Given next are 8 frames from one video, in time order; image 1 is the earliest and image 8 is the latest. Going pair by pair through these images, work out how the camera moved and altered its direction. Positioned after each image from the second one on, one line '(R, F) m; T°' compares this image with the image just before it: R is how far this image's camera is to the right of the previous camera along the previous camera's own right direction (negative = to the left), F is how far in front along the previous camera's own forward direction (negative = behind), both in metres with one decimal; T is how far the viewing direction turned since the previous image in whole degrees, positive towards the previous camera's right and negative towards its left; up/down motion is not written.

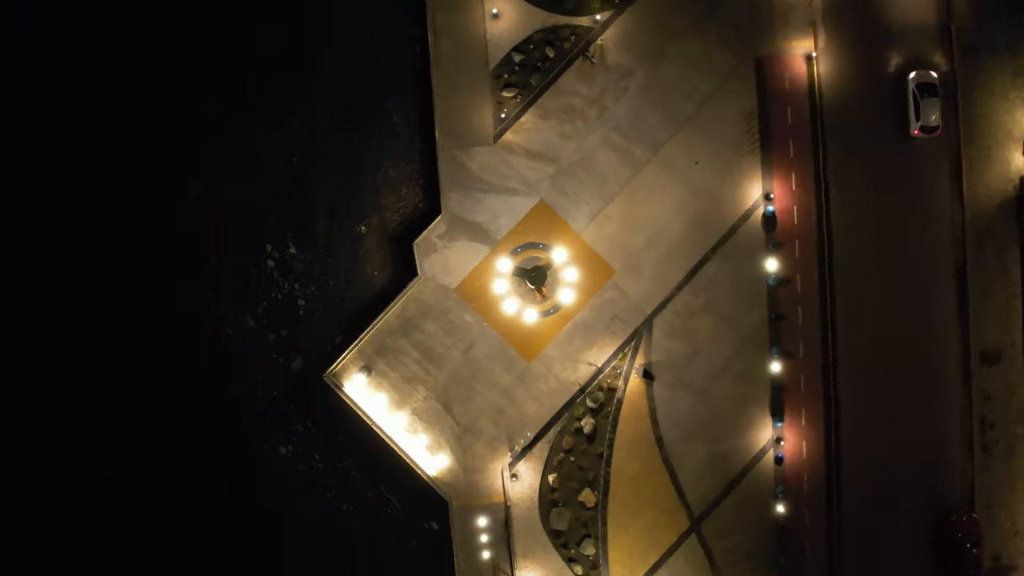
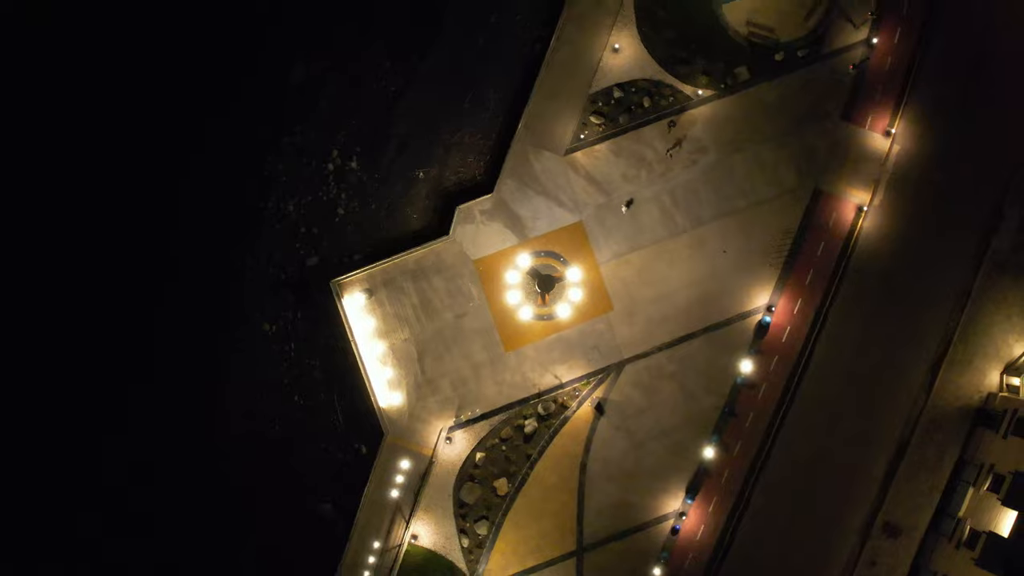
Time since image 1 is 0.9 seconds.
(0.0, -0.8) m; 0°
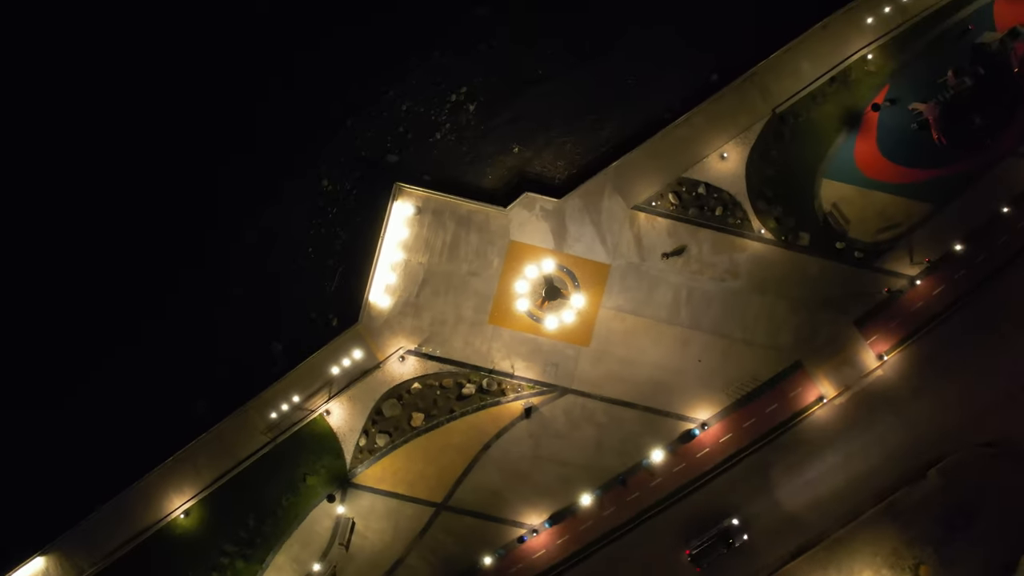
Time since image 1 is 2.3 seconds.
(-0.1, -1.2) m; 0°
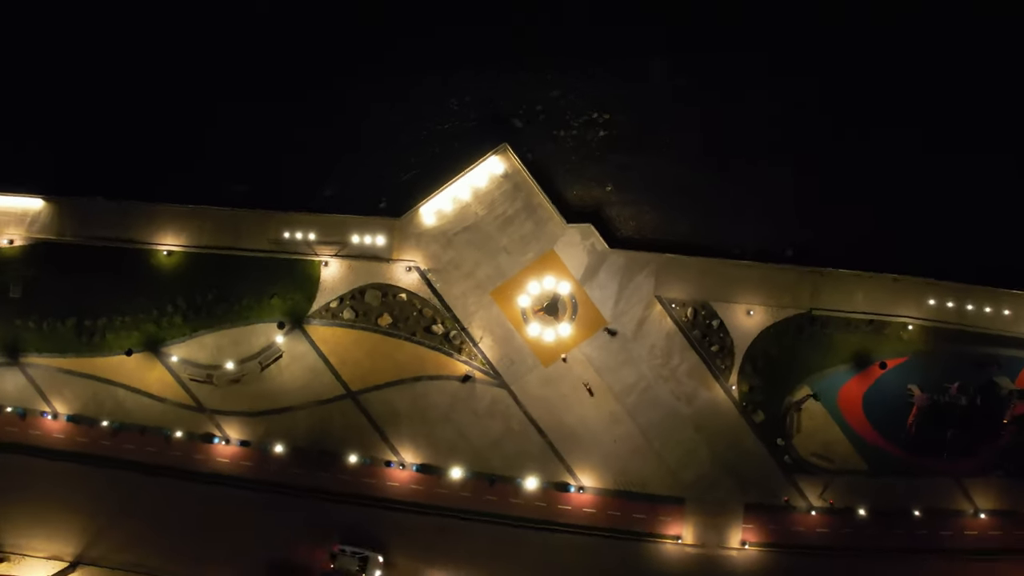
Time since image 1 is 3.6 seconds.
(-0.2, -1.1) m; 0°
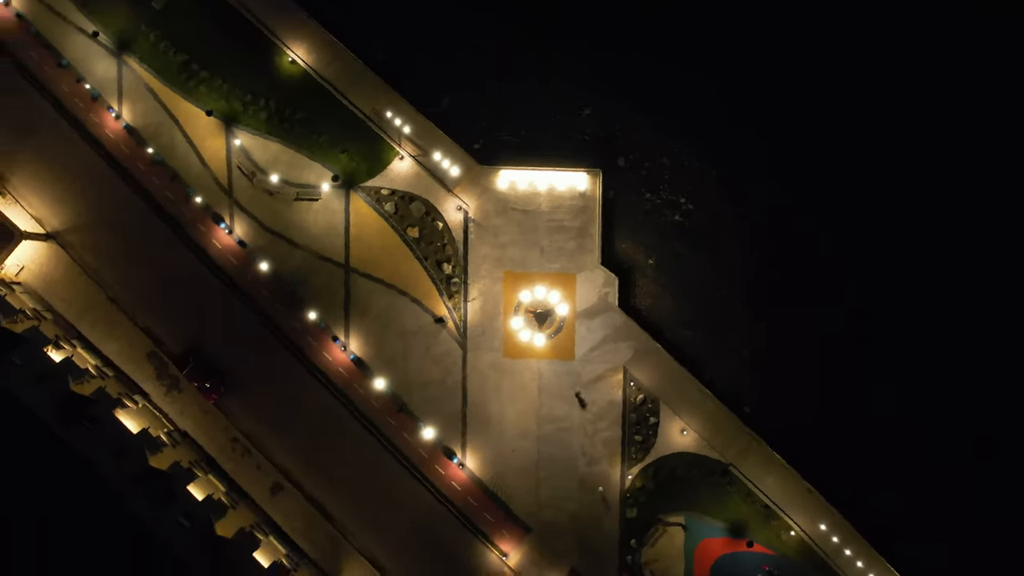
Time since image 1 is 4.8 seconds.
(-0.2, -1.0) m; 0°
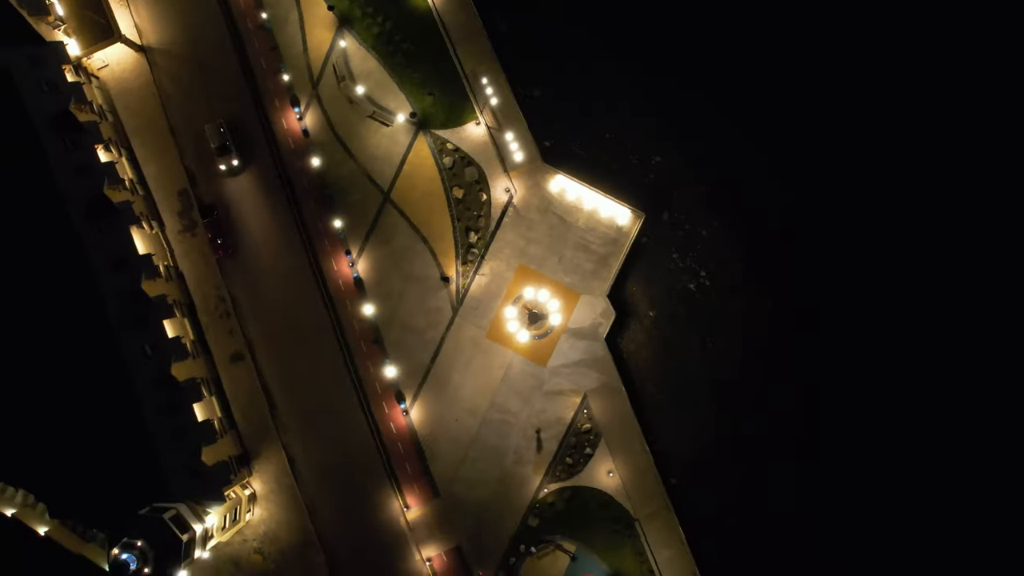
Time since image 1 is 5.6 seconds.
(-0.1, -0.6) m; 0°
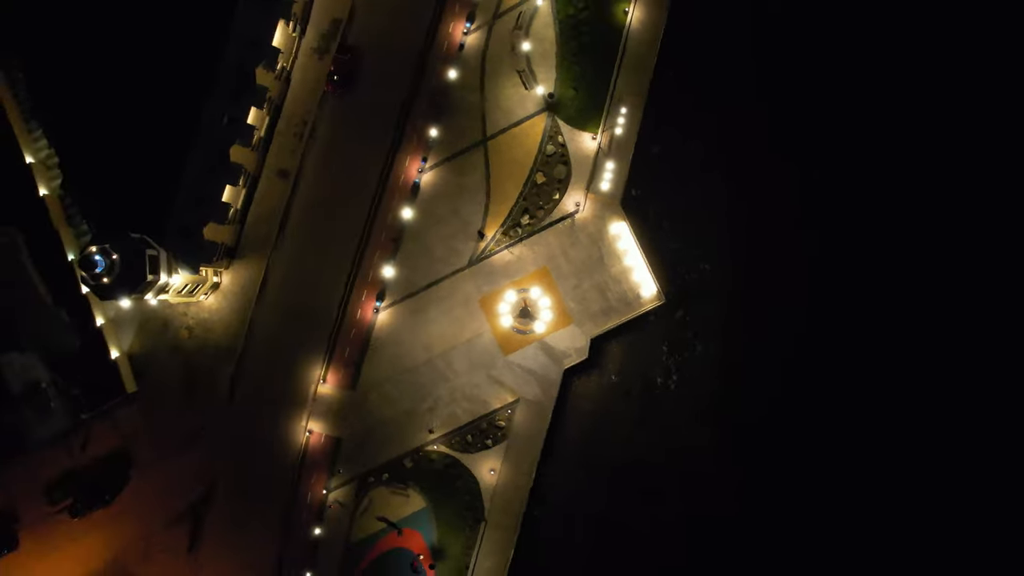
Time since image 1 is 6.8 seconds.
(0.0, -0.9) m; 0°
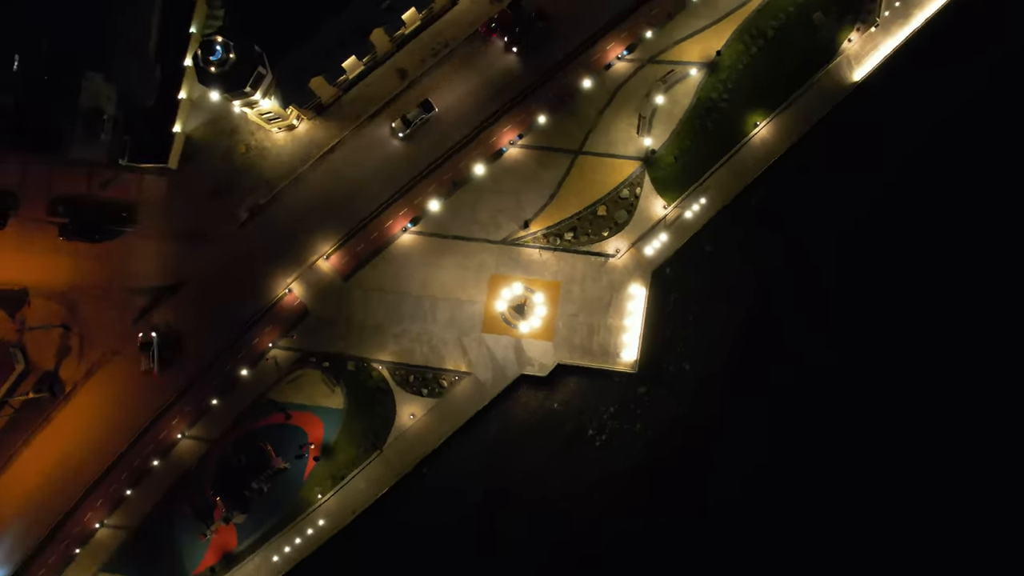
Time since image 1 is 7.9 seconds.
(0.0, -0.9) m; 0°
